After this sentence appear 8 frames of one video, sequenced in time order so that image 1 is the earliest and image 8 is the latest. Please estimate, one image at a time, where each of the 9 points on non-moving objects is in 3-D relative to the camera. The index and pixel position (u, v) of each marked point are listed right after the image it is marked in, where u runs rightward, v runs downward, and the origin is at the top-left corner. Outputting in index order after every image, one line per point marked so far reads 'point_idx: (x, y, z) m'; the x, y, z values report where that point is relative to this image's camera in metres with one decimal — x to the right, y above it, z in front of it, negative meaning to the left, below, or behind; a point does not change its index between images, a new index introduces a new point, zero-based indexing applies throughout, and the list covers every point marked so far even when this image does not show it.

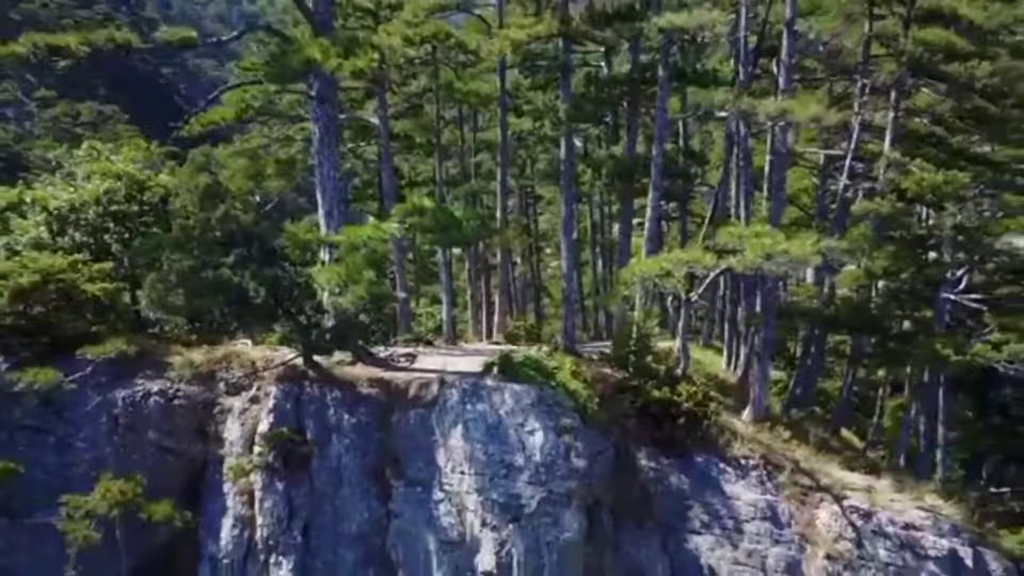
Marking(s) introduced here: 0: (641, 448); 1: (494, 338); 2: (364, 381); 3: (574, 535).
0: (+1.3, -1.8, +9.6) m
1: (-0.3, -1.0, +14.6) m
2: (-1.5, -1.3, +11.6) m
3: (+0.5, -2.4, +9.0) m
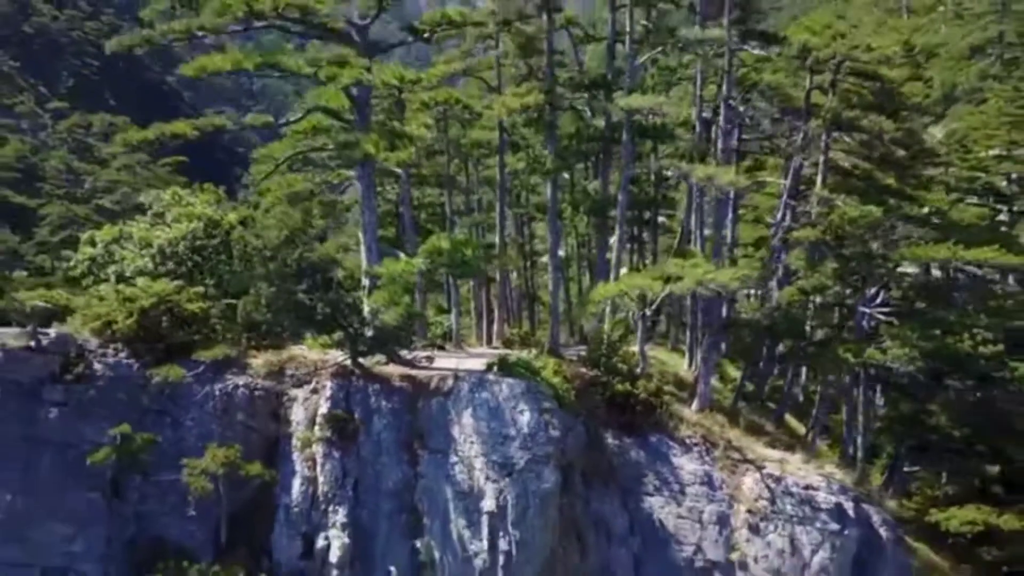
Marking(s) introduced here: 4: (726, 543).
0: (+1.3, -2.0, +11.8) m
1: (-0.3, -1.2, +16.8) m
2: (-1.6, -1.5, +13.8) m
3: (+0.4, -2.6, +11.2) m
4: (+2.7, -3.3, +11.3) m
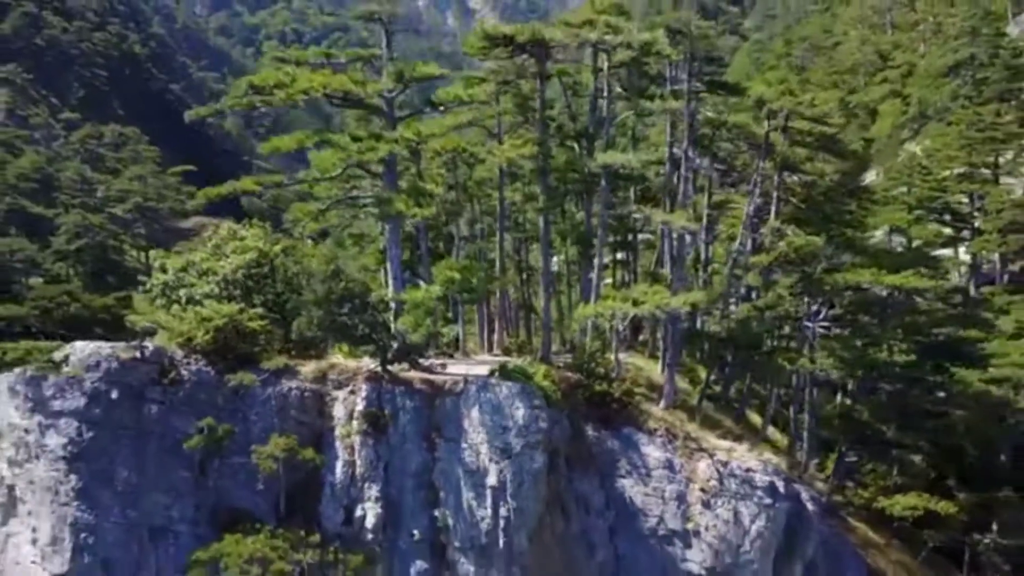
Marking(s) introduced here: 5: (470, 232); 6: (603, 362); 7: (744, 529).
0: (+1.2, -2.3, +14.1) m
1: (-0.4, -1.5, +19.0) m
2: (-1.6, -1.9, +16.1) m
3: (+0.4, -2.9, +13.4) m
4: (+2.7, -3.6, +13.5) m
5: (-0.9, +0.8, +21.6) m
6: (+1.7, -1.9, +17.6) m
7: (+3.6, -3.8, +13.3) m
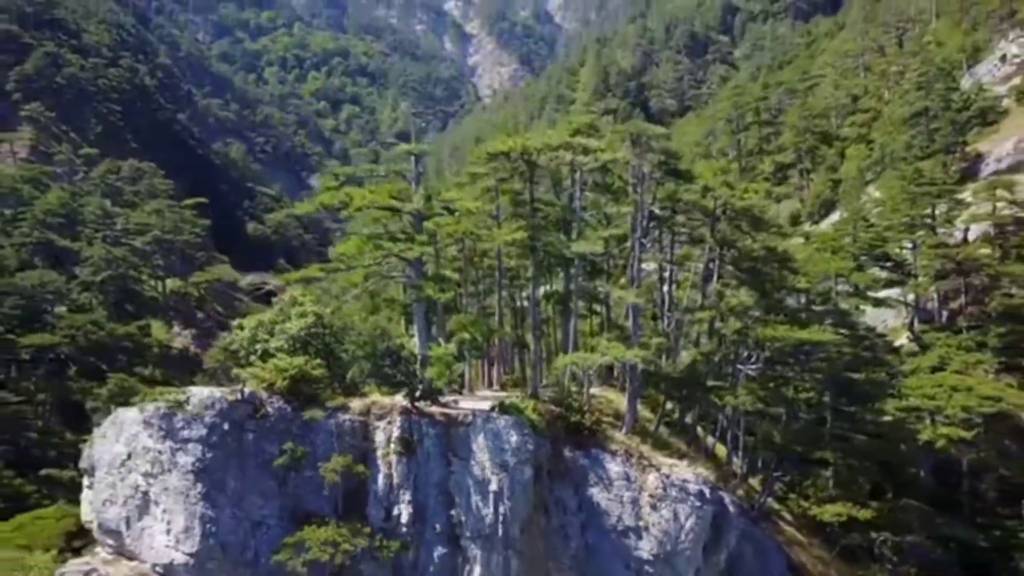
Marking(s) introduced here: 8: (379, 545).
0: (+1.1, -3.4, +17.9) m
1: (-0.5, -2.8, +22.9) m
2: (-1.7, -3.0, +19.9) m
3: (+0.3, -4.0, +17.3) m
4: (+2.6, -4.7, +17.4) m
5: (-1.0, -0.5, +25.6) m
6: (+1.6, -3.0, +21.4) m
7: (+3.5, -4.8, +17.1) m
8: (-2.7, -5.2, +17.0) m
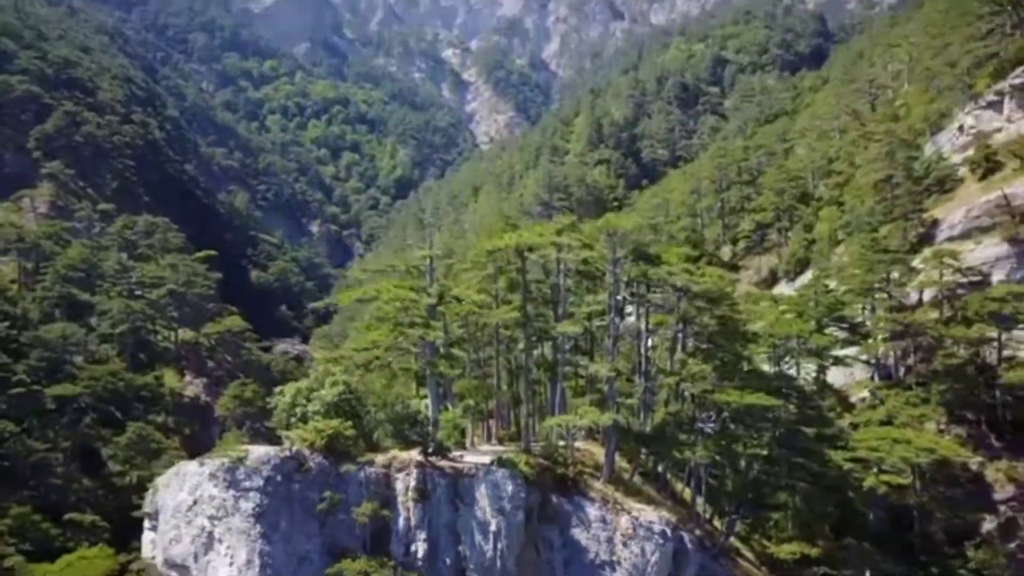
0: (+1.0, -5.2, +21.2) m
1: (-0.6, -4.8, +26.2) m
2: (-1.8, -4.9, +23.2) m
3: (+0.2, -5.7, +20.5) m
4: (+2.5, -6.5, +20.6) m
5: (-1.2, -2.6, +29.0) m
6: (+1.5, -5.0, +24.7) m
7: (+3.4, -6.6, +20.4) m
8: (-2.8, -7.0, +20.1) m
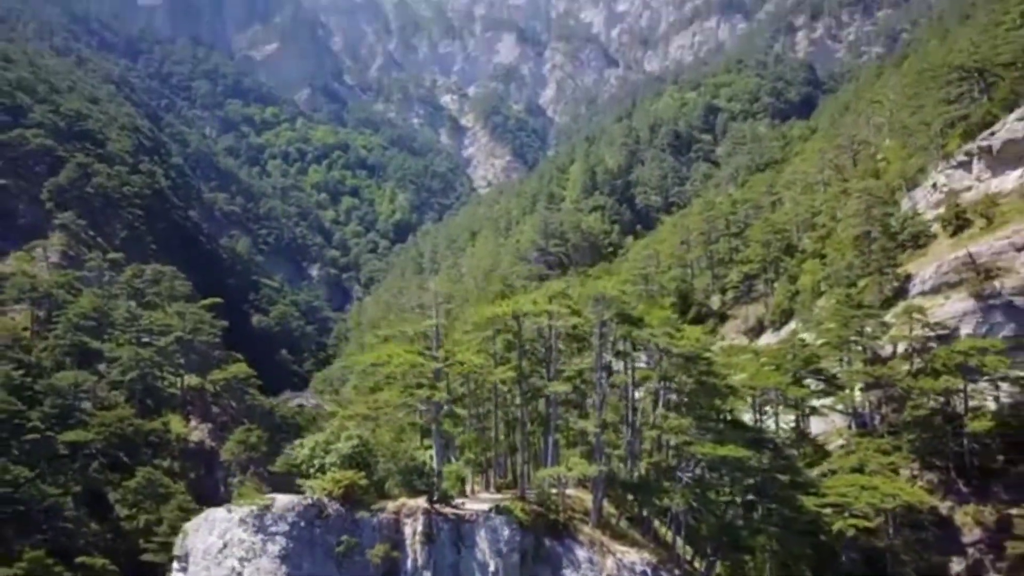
0: (+0.9, -6.9, +23.3) m
1: (-0.7, -6.8, +28.3) m
2: (-1.9, -6.7, +25.3) m
3: (+0.1, -7.4, +22.6) m
4: (+2.4, -8.2, +22.7) m
5: (-1.3, -4.8, +31.2) m
6: (+1.4, -6.9, +26.9) m
7: (+3.3, -8.3, +22.4) m
8: (-2.9, -8.7, +22.2) m
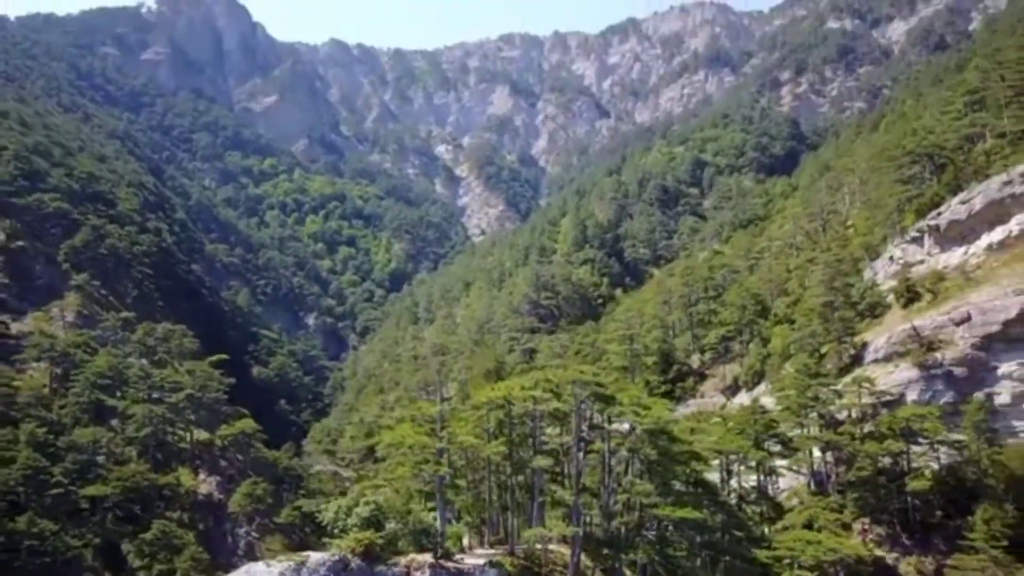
0: (+0.6, -9.8, +27.6) m
1: (-1.1, -9.9, +32.5) m
2: (-2.3, -9.7, +29.5) m
3: (-0.2, -10.3, +26.8) m
4: (+2.1, -11.1, +26.8) m
5: (-1.7, -8.1, +35.5) m
6: (+1.0, -10.0, +31.1) m
7: (+3.0, -11.2, +26.6) m
8: (-3.2, -11.5, +26.3) m
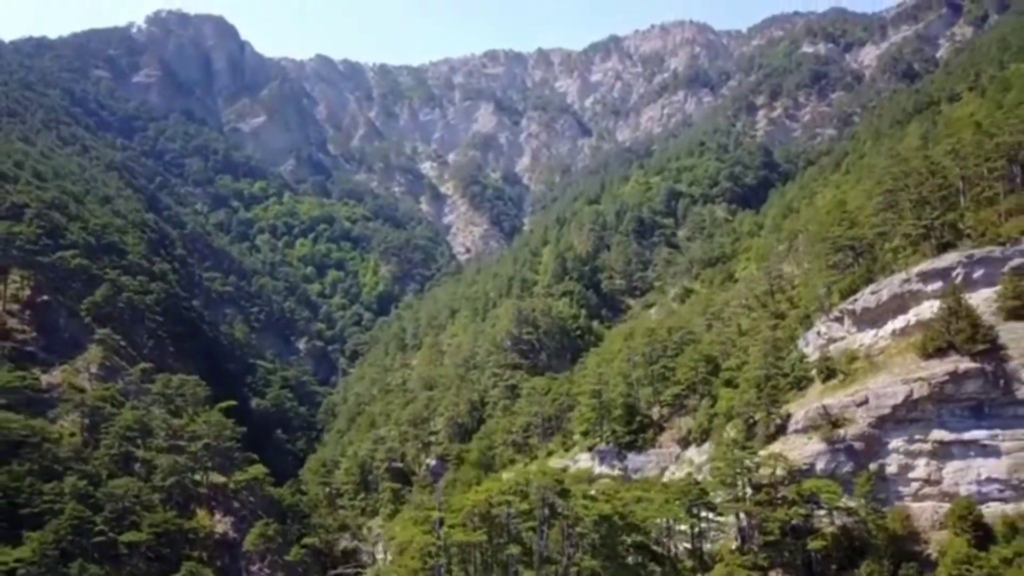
0: (-0.3, -15.6, +37.2) m
1: (-2.1, -15.7, +42.1) m
2: (-3.2, -15.5, +39.1) m
3: (-1.1, -16.0, +36.4) m
4: (+1.2, -16.8, +36.5) m
5: (-2.7, -13.9, +45.1) m
6: (+0.1, -15.8, +40.7) m
7: (+2.1, -16.9, +36.3) m
8: (-4.1, -17.3, +35.8) m
